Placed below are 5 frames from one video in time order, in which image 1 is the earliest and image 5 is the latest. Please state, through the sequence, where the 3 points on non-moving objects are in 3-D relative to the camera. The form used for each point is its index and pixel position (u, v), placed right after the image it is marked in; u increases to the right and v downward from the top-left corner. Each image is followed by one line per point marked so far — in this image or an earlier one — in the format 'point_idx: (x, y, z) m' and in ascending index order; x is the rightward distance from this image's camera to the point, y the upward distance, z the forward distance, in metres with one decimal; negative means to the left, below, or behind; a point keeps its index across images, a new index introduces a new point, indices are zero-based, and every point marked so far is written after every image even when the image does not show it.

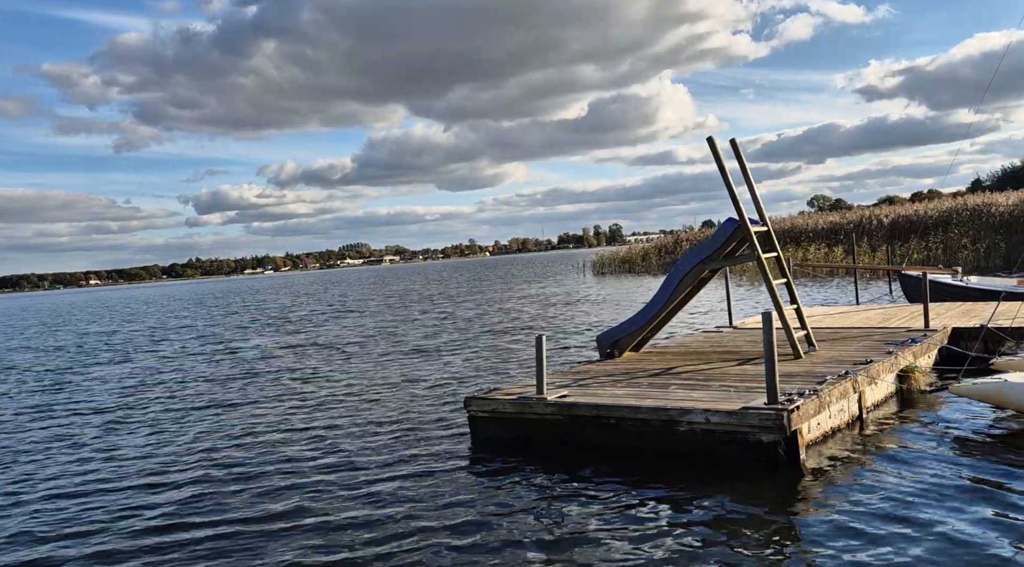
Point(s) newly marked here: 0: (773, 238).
0: (+5.0, +0.9, +16.7) m
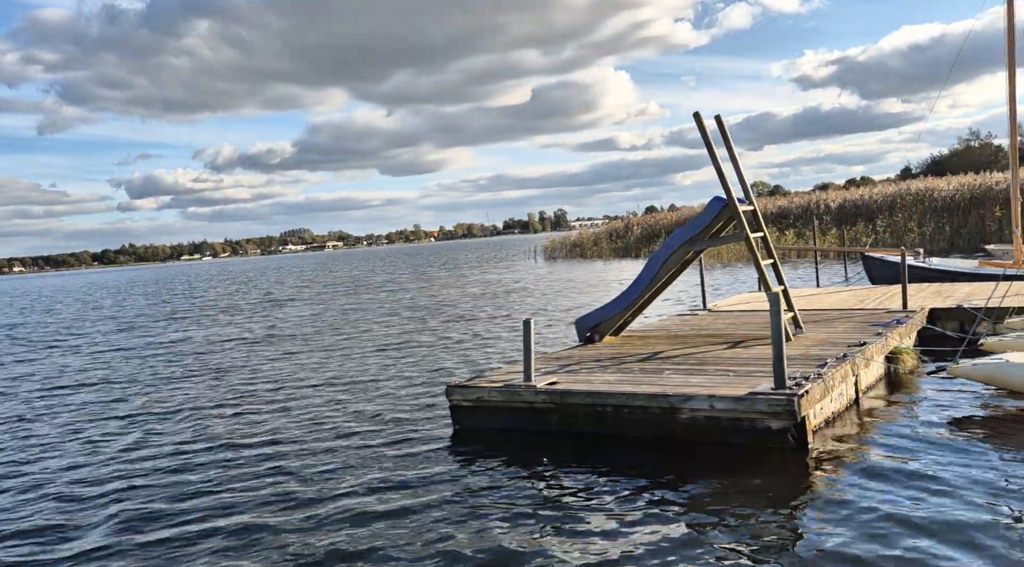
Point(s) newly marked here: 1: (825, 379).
0: (+4.5, +1.2, +16.2) m
1: (+4.0, -1.2, +11.4) m
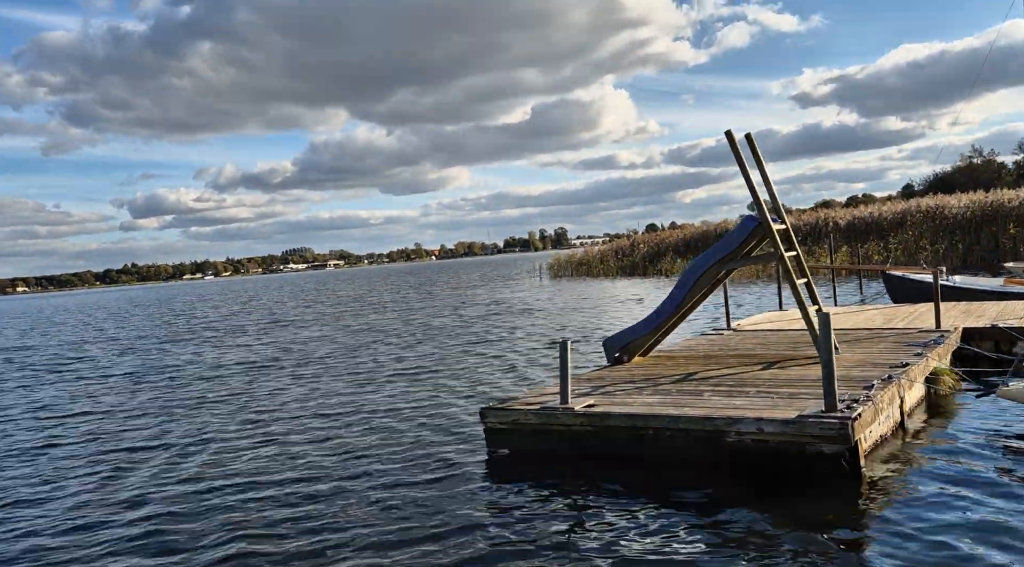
0: (+5.0, +0.9, +16.0) m
1: (+4.6, -1.5, +11.1) m
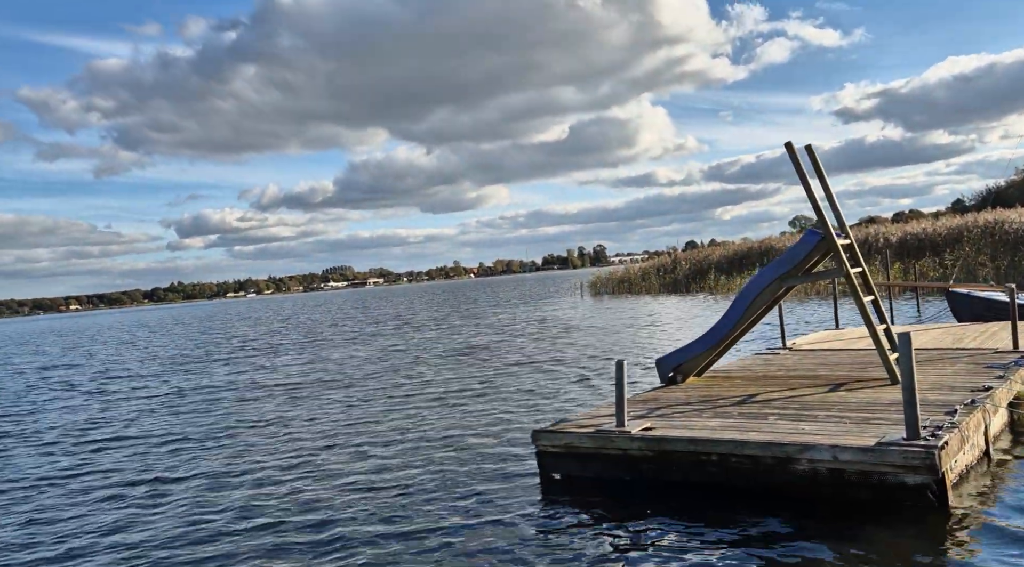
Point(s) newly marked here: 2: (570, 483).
0: (+5.9, +0.6, +15.2) m
1: (+5.2, -1.7, +10.2) m
2: (+0.8, -2.8, +12.1) m
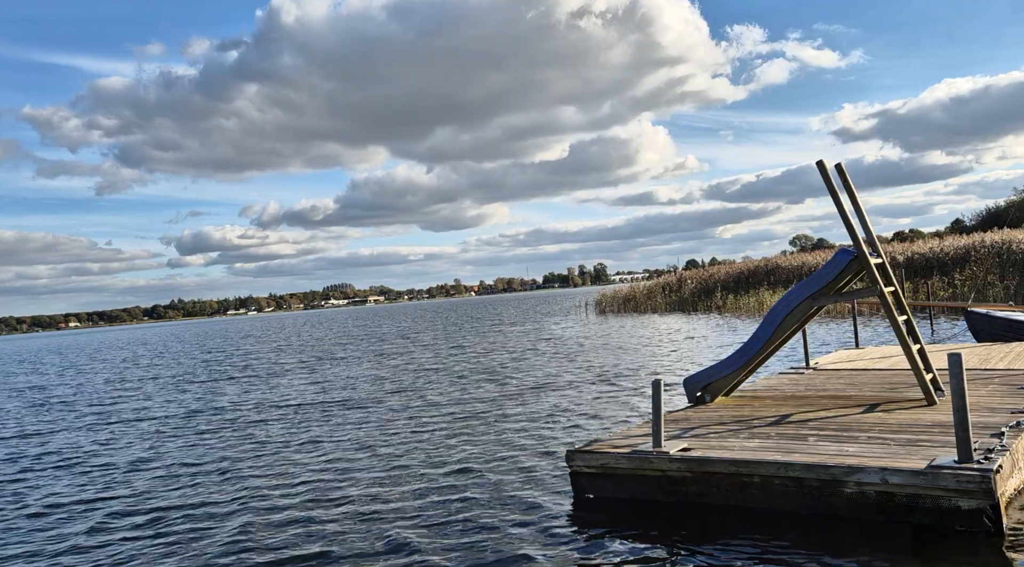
0: (+6.4, +0.2, +15.0) m
1: (+5.7, -1.9, +10.0) m
2: (+1.3, -3.0, +11.9) m
